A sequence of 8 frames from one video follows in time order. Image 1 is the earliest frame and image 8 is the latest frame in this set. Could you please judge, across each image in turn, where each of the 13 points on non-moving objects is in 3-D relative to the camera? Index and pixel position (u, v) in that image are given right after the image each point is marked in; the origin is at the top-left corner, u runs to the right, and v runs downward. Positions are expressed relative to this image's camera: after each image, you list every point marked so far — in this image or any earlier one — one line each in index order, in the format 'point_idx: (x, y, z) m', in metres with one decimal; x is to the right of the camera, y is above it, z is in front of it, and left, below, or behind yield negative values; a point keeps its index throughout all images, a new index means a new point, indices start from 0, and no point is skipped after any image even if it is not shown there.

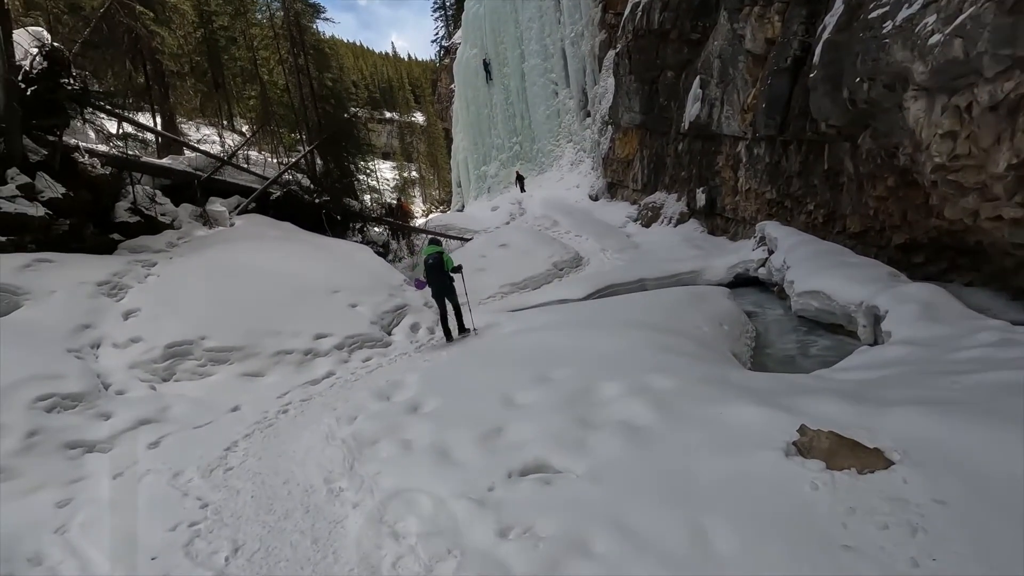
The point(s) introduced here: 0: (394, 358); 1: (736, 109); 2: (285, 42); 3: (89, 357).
0: (-1.6, -1.0, +7.4) m
1: (+6.4, +5.2, +15.5) m
2: (-7.7, +8.3, +18.1) m
3: (-4.6, -0.8, +5.9) m
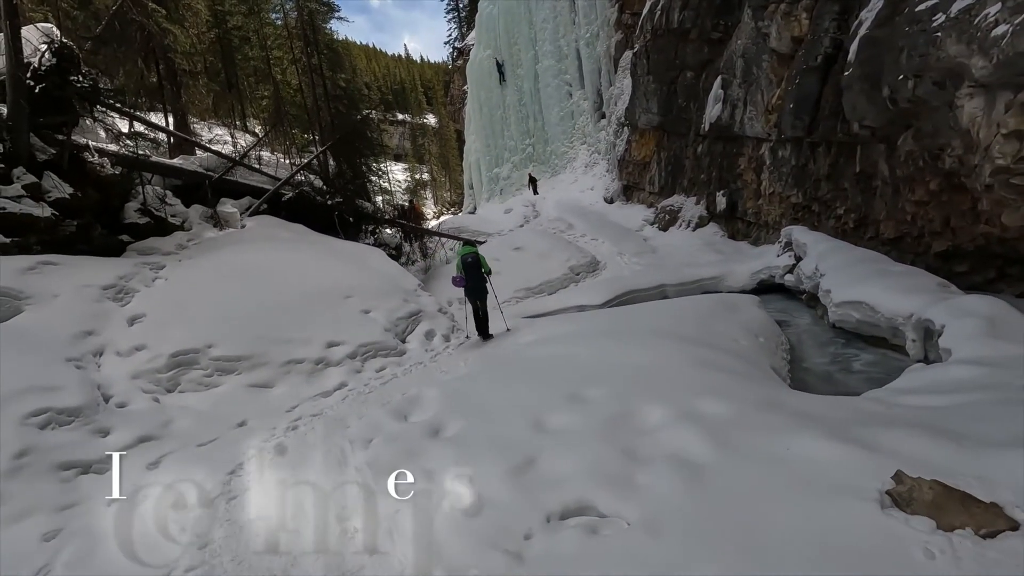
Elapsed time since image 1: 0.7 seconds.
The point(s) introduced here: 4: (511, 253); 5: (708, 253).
0: (-1.3, -1.1, +7.1) m
1: (+6.9, +5.0, +15.0) m
2: (-7.1, +8.2, +17.9) m
3: (-4.4, -0.8, +5.6) m
4: (0.0, +1.1, +17.1) m
5: (+6.0, +1.1, +16.4) m
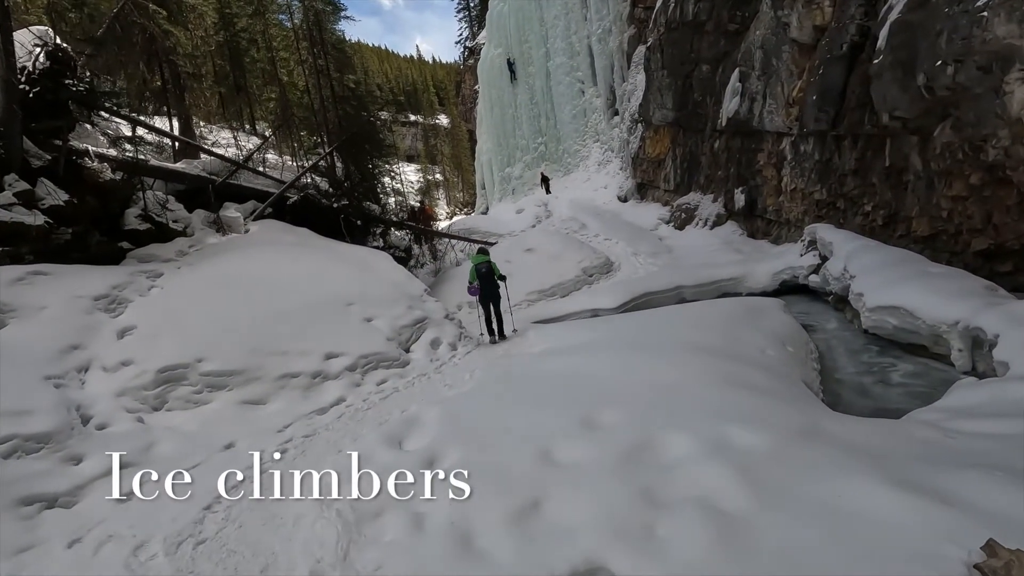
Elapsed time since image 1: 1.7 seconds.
0: (-1.2, -1.2, +6.7) m
1: (+7.2, +5.0, +14.4) m
2: (-6.8, +8.1, +17.7) m
3: (-4.3, -0.9, +5.3) m
4: (+0.3, +1.1, +16.7) m
5: (+6.3, +1.1, +15.8) m
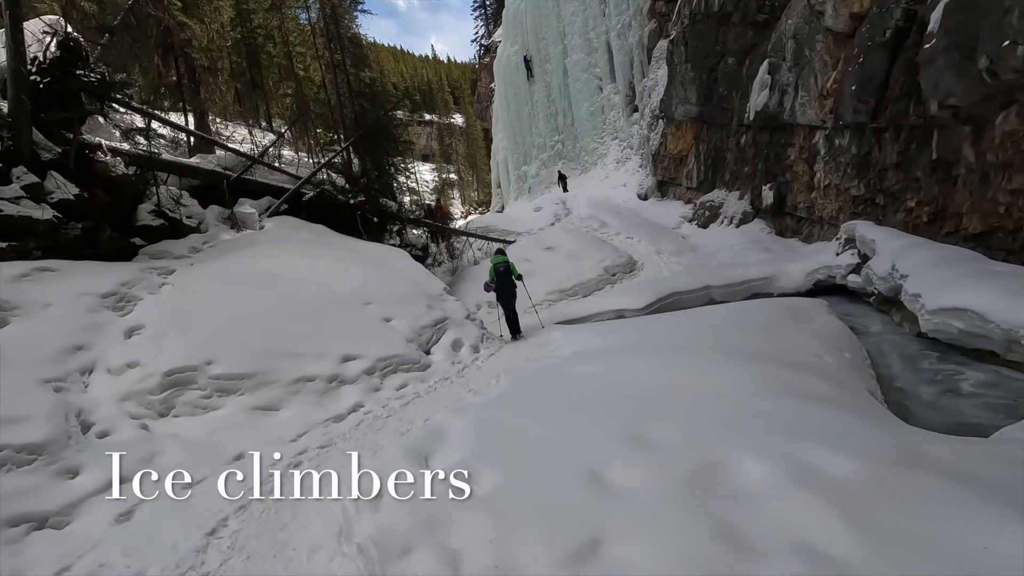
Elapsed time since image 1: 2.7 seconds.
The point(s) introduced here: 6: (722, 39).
0: (-0.9, -1.2, +6.3) m
1: (+7.7, +4.9, +13.7) m
2: (-6.2, +8.1, +17.4) m
3: (-4.0, -0.9, +4.9) m
4: (+0.9, +1.1, +16.2) m
5: (+6.9, +1.0, +15.2) m
6: (+6.9, +8.2, +17.6) m
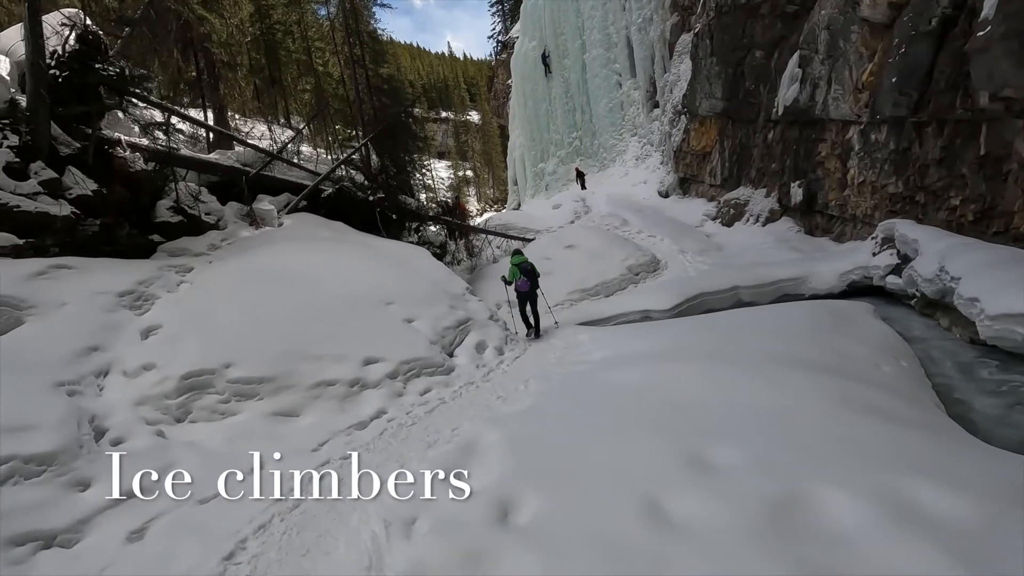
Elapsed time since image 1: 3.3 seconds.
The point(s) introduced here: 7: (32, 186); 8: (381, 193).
0: (-0.6, -1.2, +6.0) m
1: (+8.3, +4.9, +13.2) m
2: (-5.5, +8.2, +17.2) m
3: (-3.7, -0.9, +4.7) m
4: (+1.5, +1.1, +15.9) m
5: (+7.5, +1.0, +14.7) m
6: (+7.6, +8.2, +17.1) m
7: (-6.3, +1.3, +7.1) m
8: (-3.3, +2.4, +13.4) m
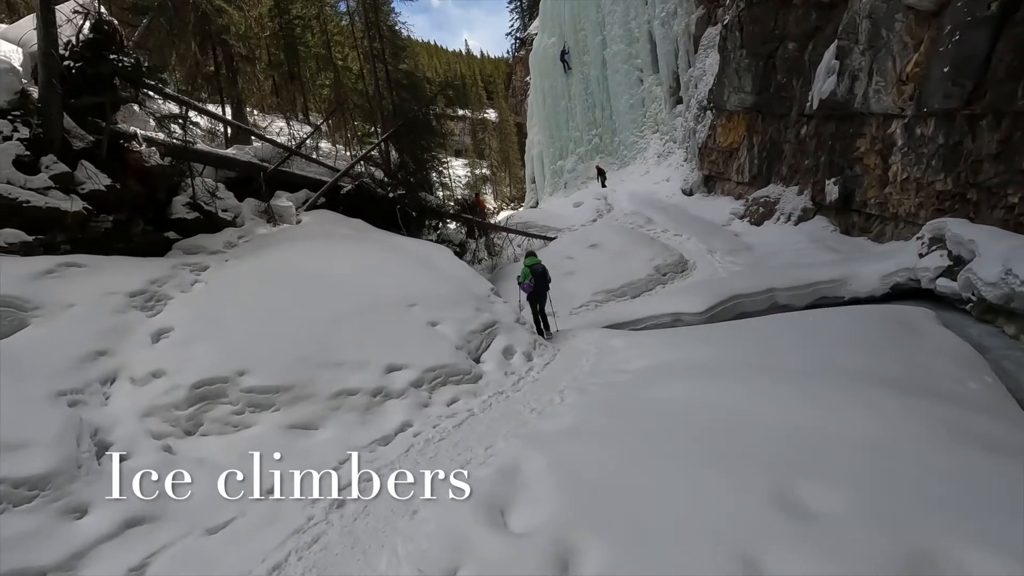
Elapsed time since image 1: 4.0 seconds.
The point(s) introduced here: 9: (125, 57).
0: (-0.2, -1.2, +5.5) m
1: (+8.9, +4.9, +12.5) m
2: (-4.8, +8.2, +16.8) m
3: (-3.4, -0.9, +4.4) m
4: (+2.2, +1.1, +15.4) m
5: (+8.1, +1.0, +14.0) m
6: (+8.3, +8.1, +16.4) m
7: (-5.9, +1.4, +6.8) m
8: (-2.7, +2.4, +13.0) m
9: (-5.7, +3.4, +7.9) m
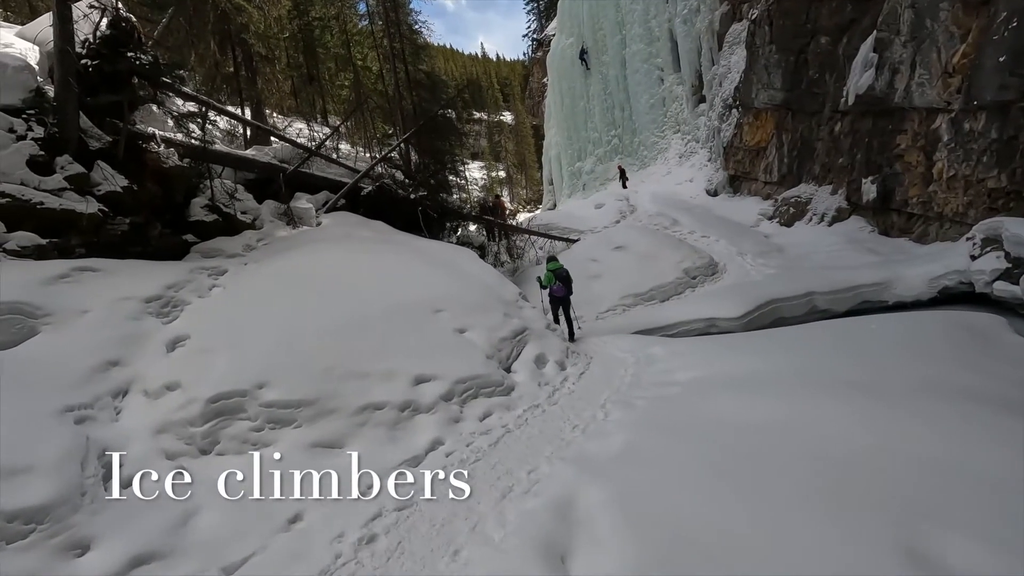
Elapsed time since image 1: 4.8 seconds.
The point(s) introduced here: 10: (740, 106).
0: (+0.1, -1.2, +5.1) m
1: (+9.4, +4.8, +11.8) m
2: (-4.1, +8.1, +16.6) m
3: (-3.1, -1.0, +4.0) m
4: (+2.8, +1.0, +14.9) m
5: (+8.7, +0.9, +13.4) m
6: (+9.0, +8.0, +15.8) m
7: (-5.5, +1.3, +6.5) m
8: (-2.1, +2.3, +12.7) m
9: (-5.3, +3.3, +7.6) m
10: (+8.4, +6.7, +19.4) m
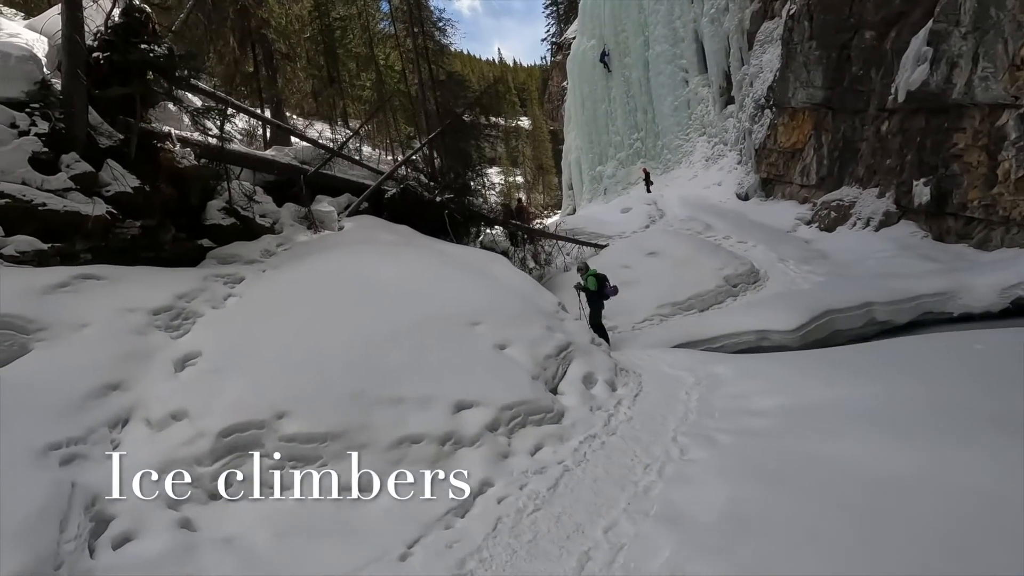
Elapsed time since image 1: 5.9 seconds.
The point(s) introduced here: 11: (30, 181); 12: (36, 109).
0: (+0.6, -1.3, +4.4) m
1: (+10.1, +4.6, +10.9) m
2: (-3.3, +7.9, +16.1) m
3: (-2.7, -1.0, +3.4) m
4: (+3.5, +0.8, +14.1) m
5: (+9.4, +0.7, +12.4) m
6: (+9.8, +7.8, +14.9) m
7: (-5.0, +1.2, +6.0) m
8: (-1.4, +2.1, +12.0) m
9: (-4.7, +3.2, +7.1) m
10: (+9.3, +6.4, +18.5) m
11: (-5.2, +1.2, +5.8) m
12: (-5.4, +2.0, +6.1) m
